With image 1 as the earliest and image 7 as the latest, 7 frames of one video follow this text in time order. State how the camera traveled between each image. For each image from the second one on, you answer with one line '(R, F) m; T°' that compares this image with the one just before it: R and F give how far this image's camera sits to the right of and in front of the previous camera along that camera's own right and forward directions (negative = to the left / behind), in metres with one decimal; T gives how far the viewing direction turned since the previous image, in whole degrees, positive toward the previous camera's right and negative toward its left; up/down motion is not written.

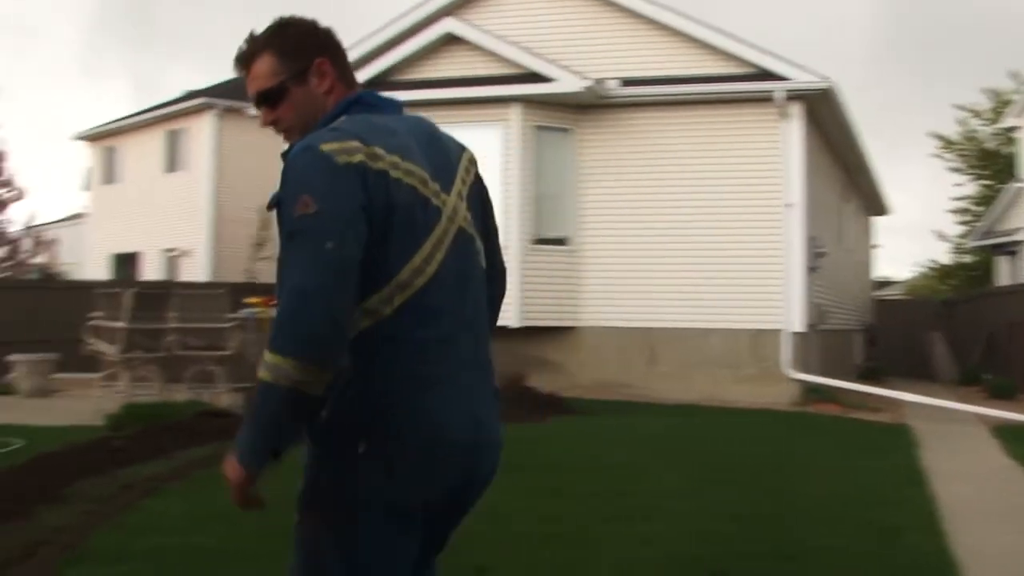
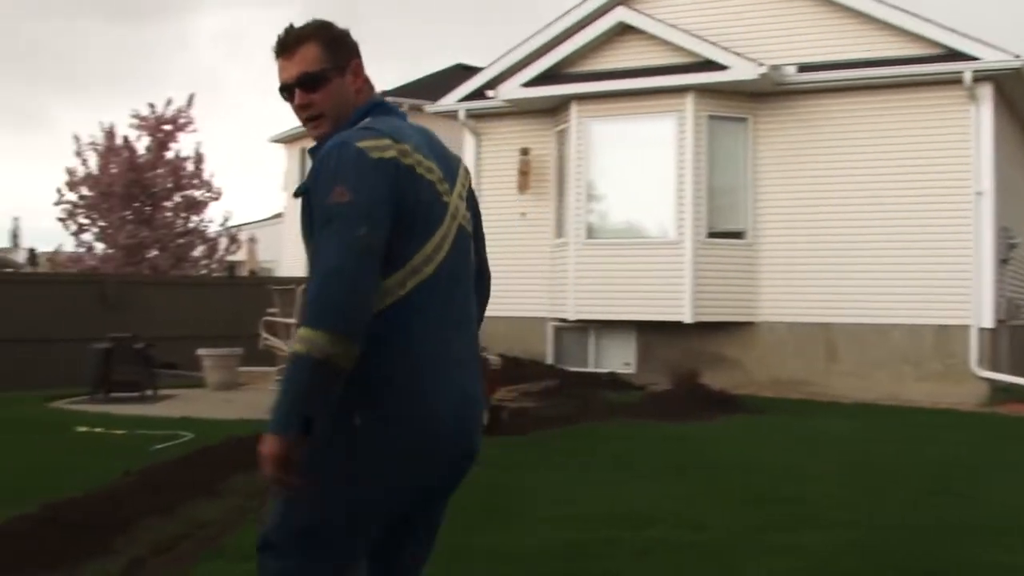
(+0.2, +0.3) m; -8°
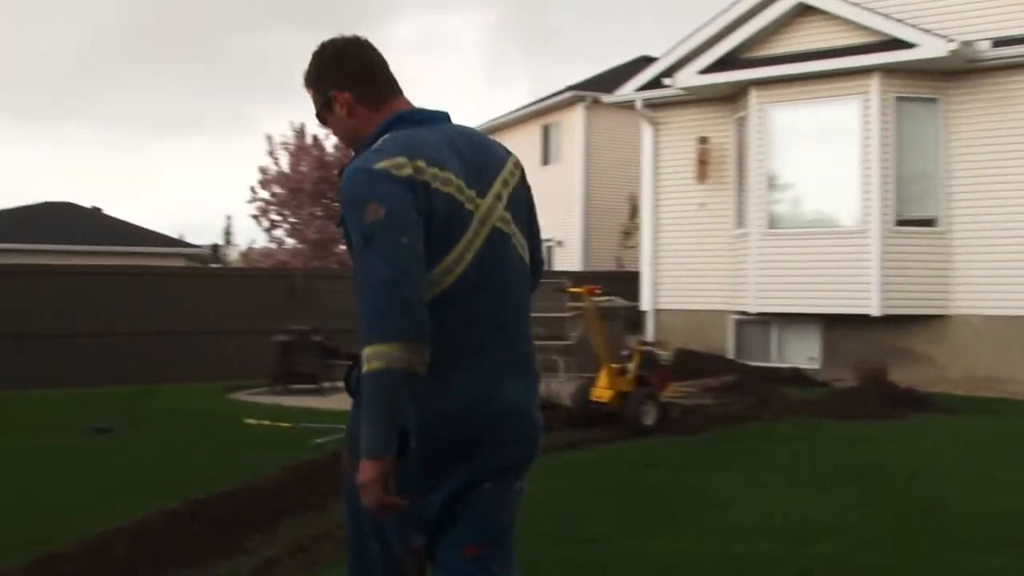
(+0.2, +0.3) m; -8°
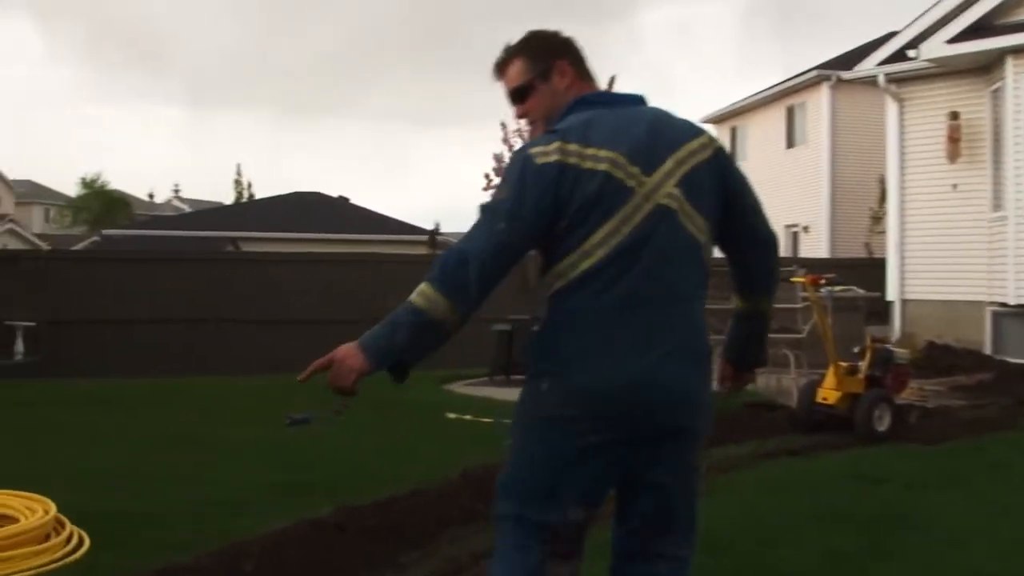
(+0.3, +0.8) m; -11°
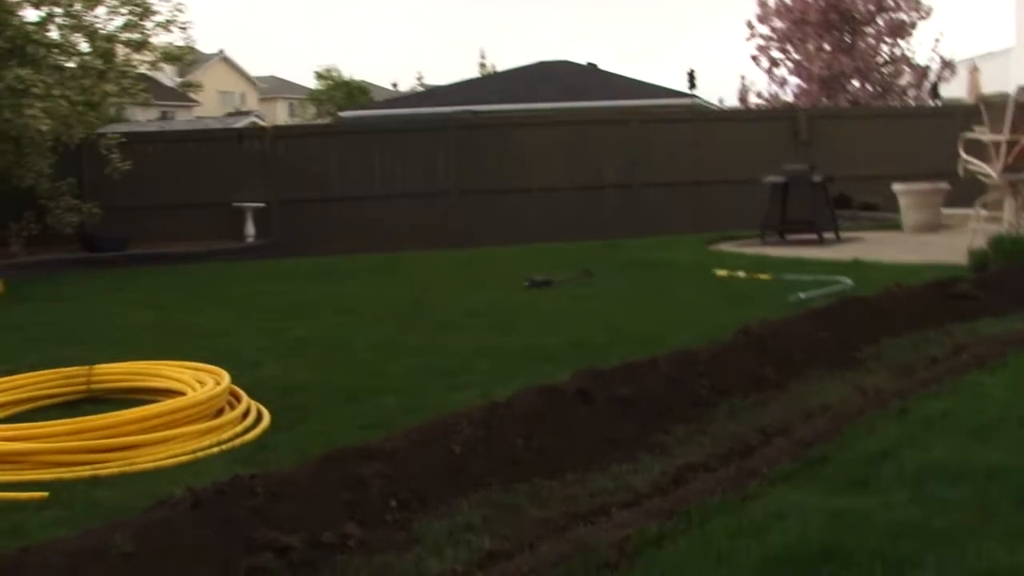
(-0.1, +1.6) m; -11°
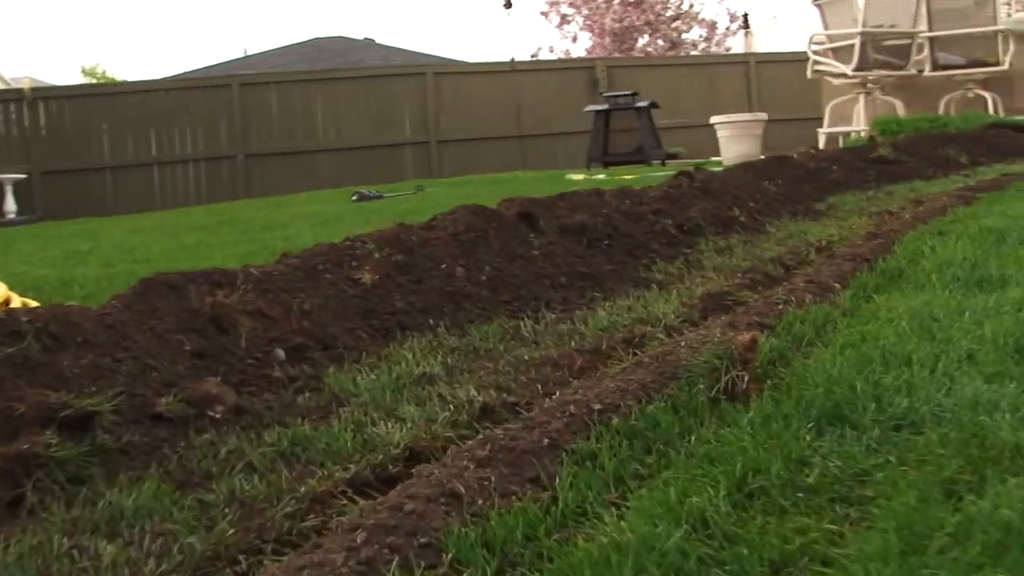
(-0.3, +1.6) m; +9°
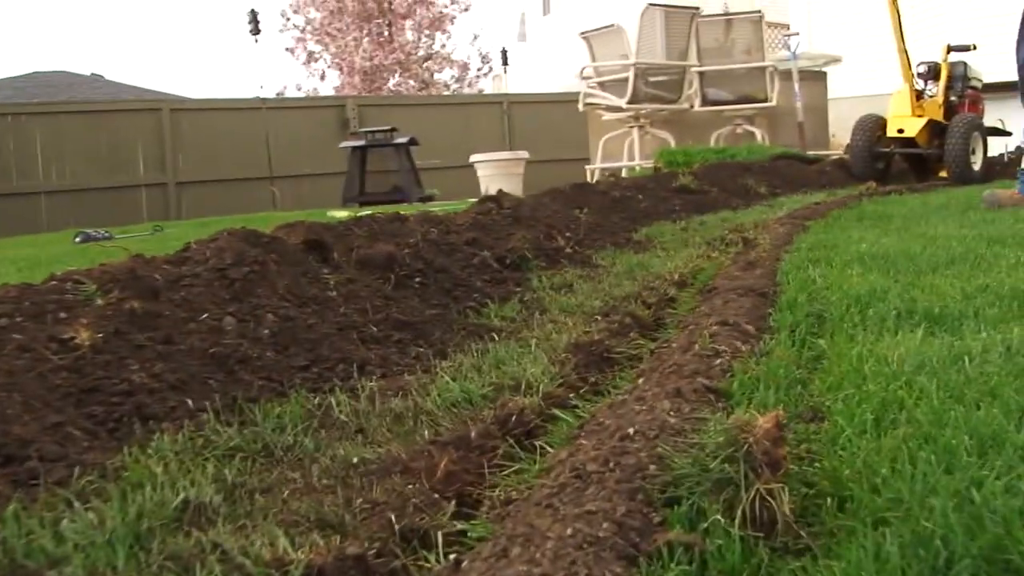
(-0.1, +0.8) m; +11°
